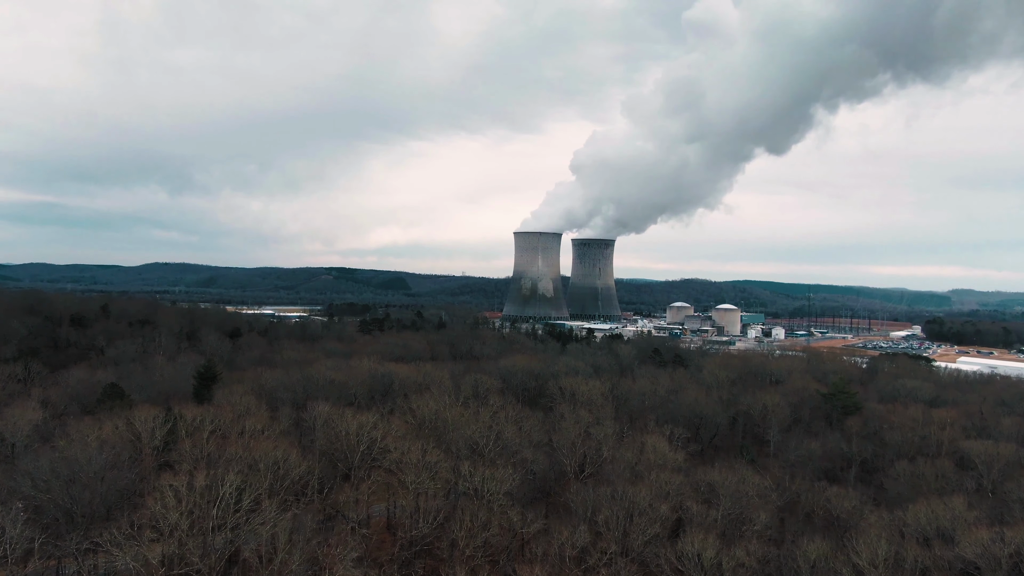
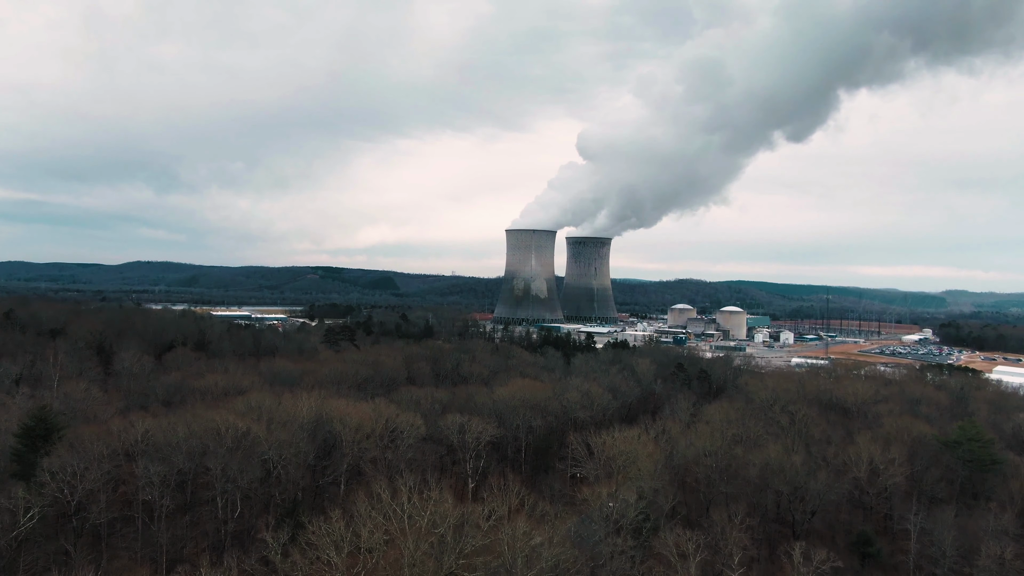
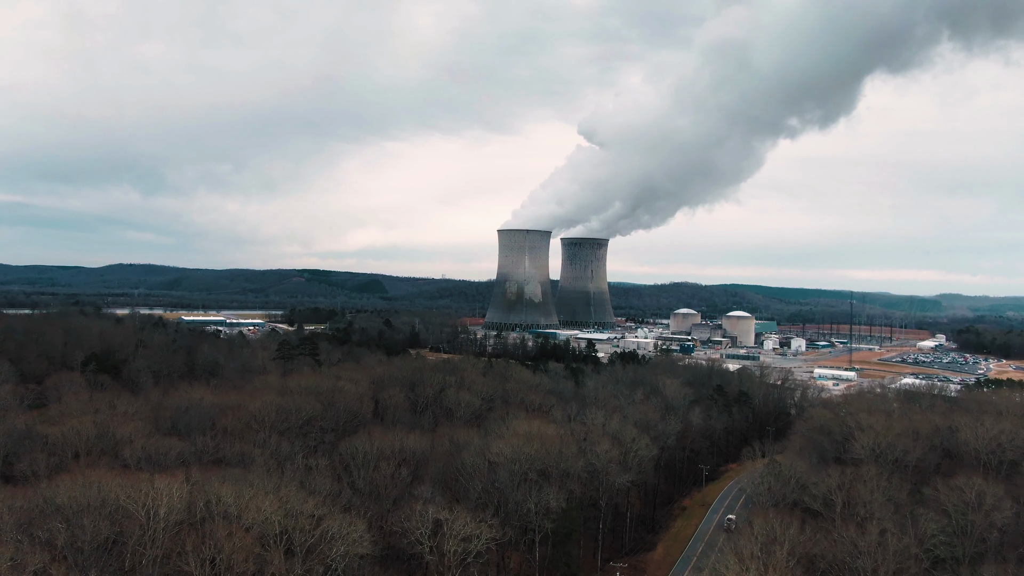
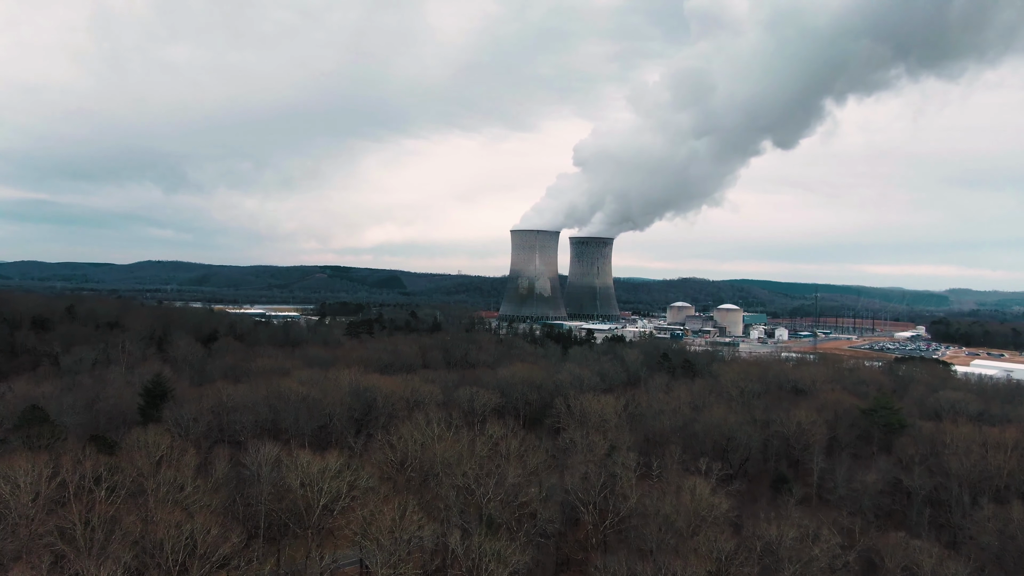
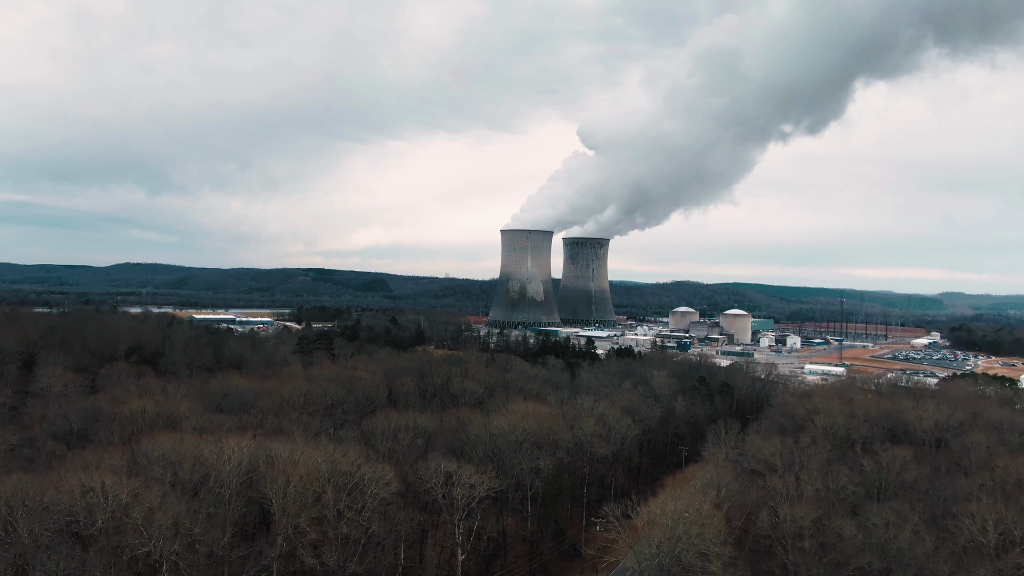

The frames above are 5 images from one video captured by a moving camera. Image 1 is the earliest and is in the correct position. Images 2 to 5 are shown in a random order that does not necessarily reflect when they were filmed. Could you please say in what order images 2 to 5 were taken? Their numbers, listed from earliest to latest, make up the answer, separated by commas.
4, 2, 5, 3
